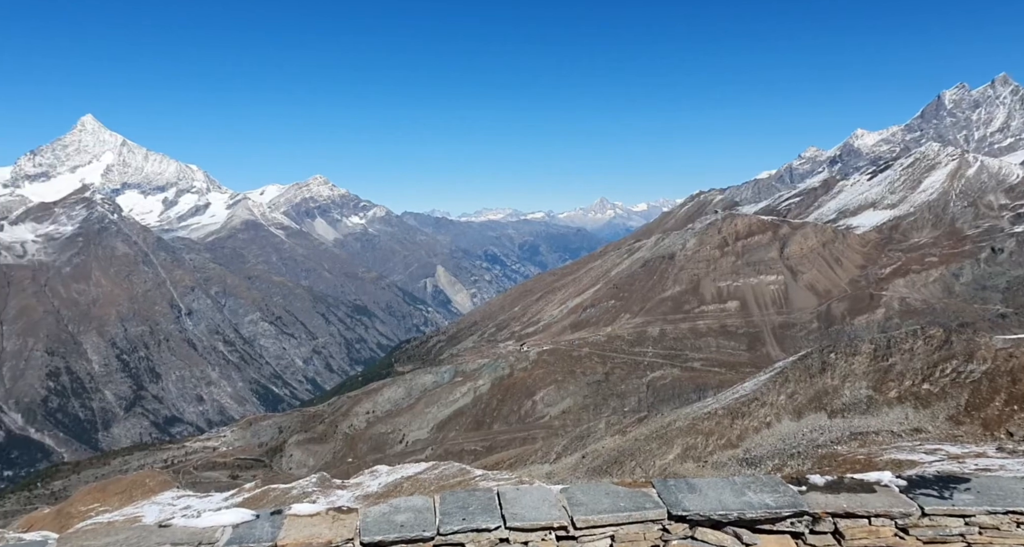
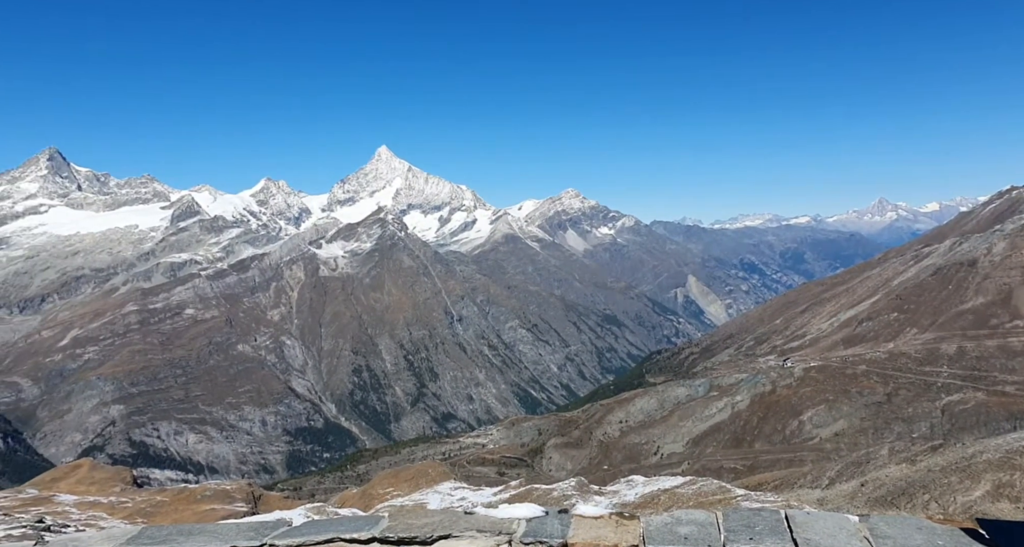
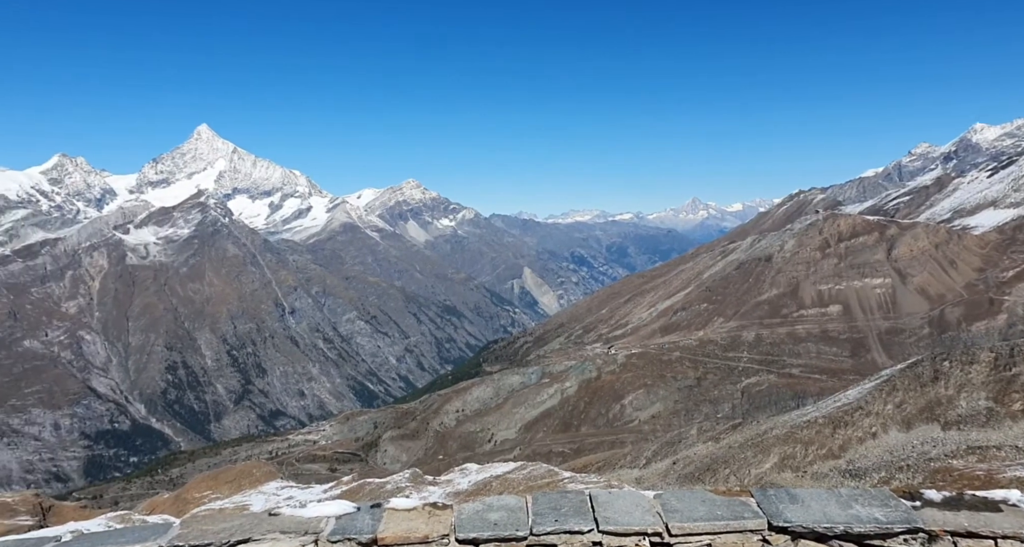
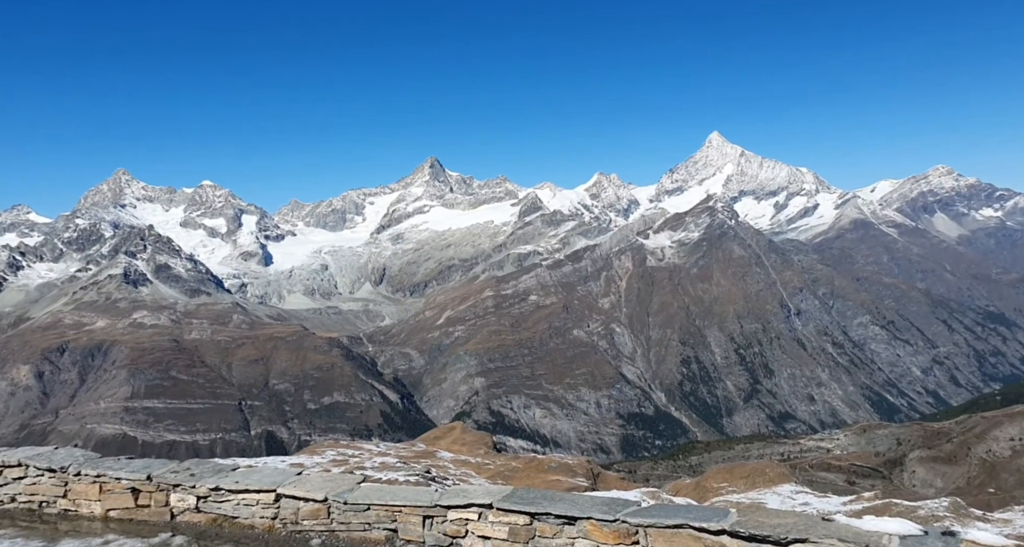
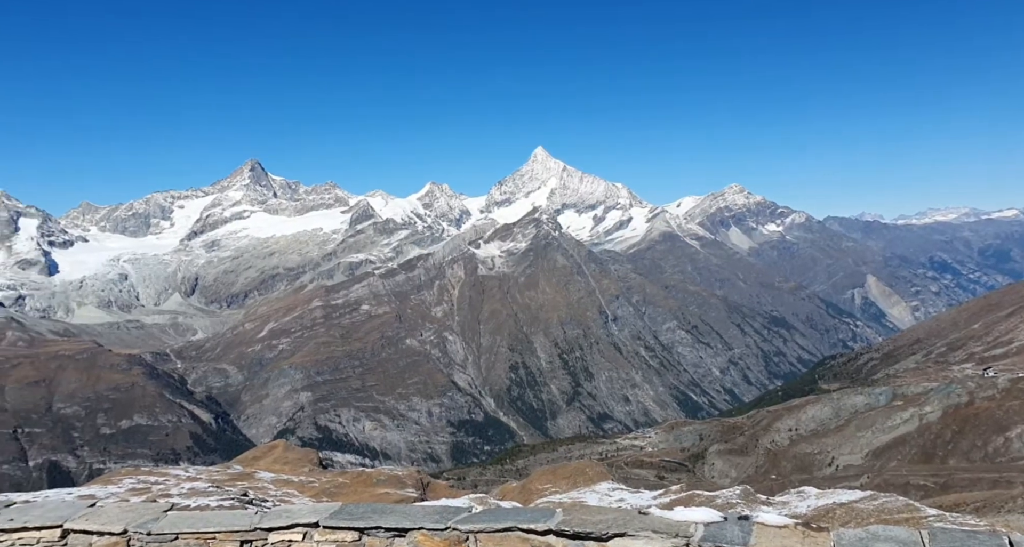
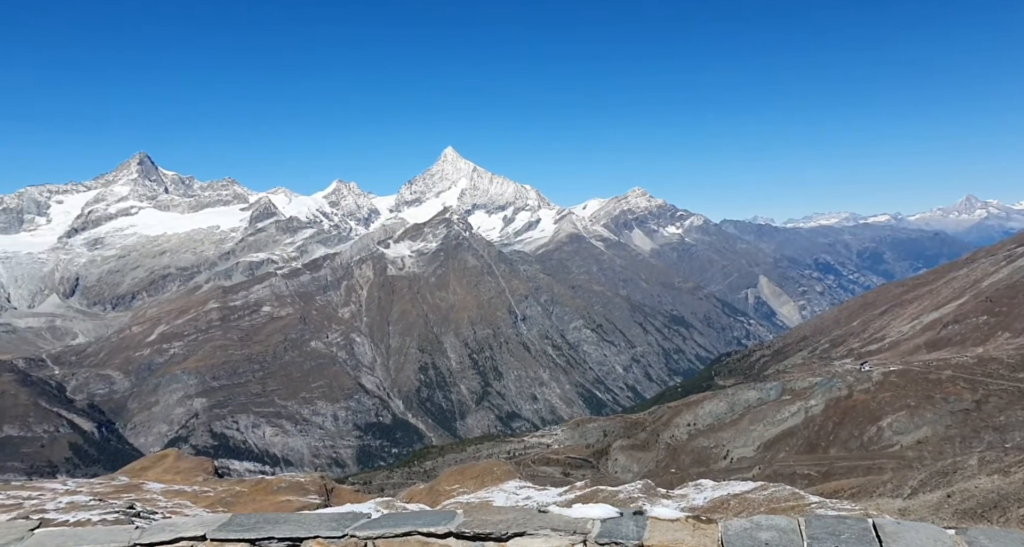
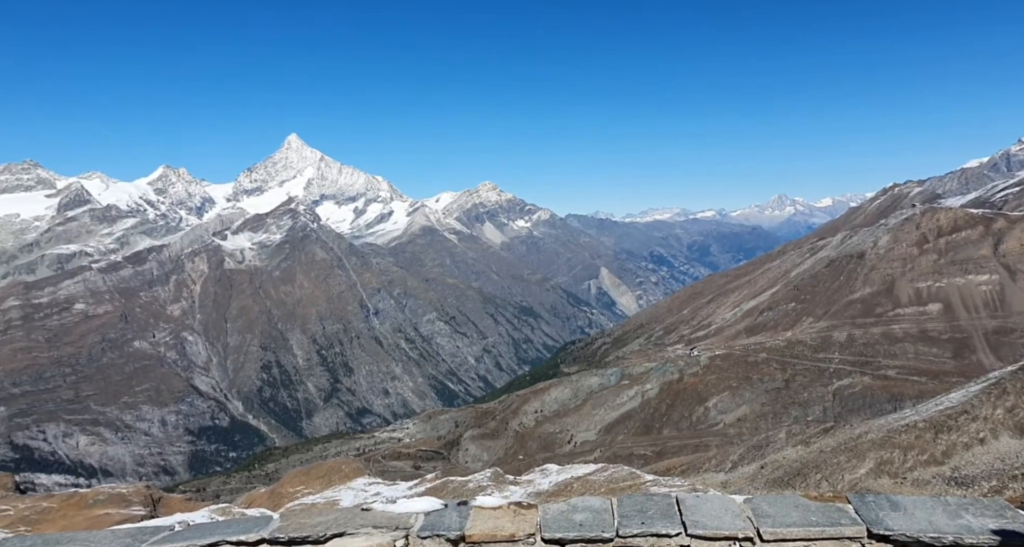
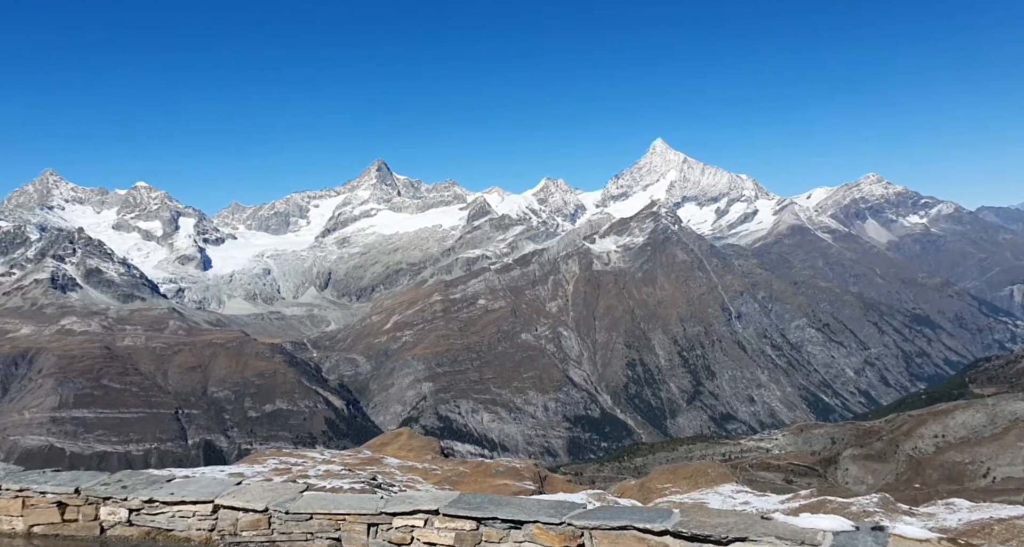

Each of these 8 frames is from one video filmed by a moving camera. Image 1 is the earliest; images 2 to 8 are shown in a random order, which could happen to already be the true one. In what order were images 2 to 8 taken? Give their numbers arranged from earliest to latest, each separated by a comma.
3, 7, 2, 6, 5, 8, 4
